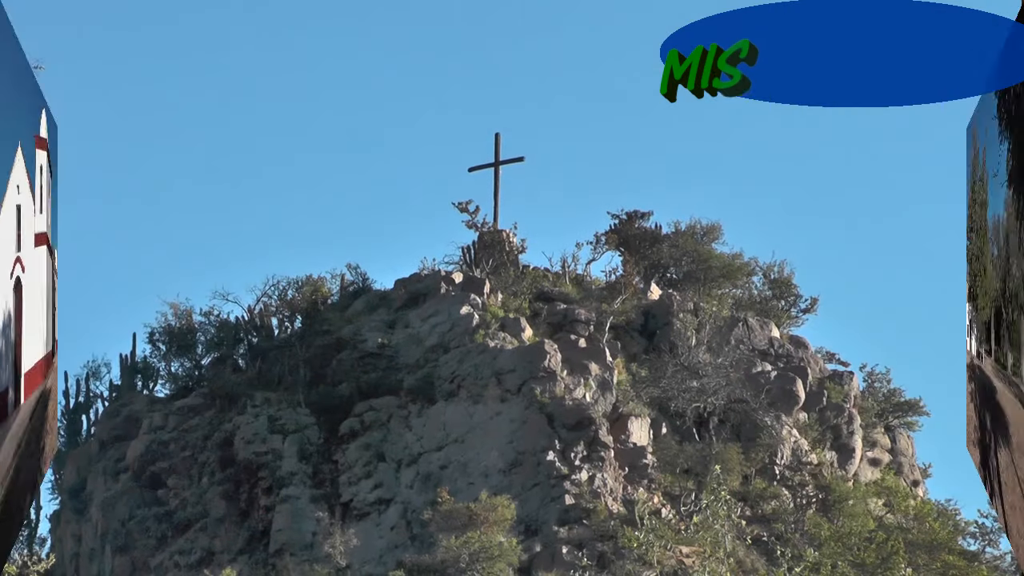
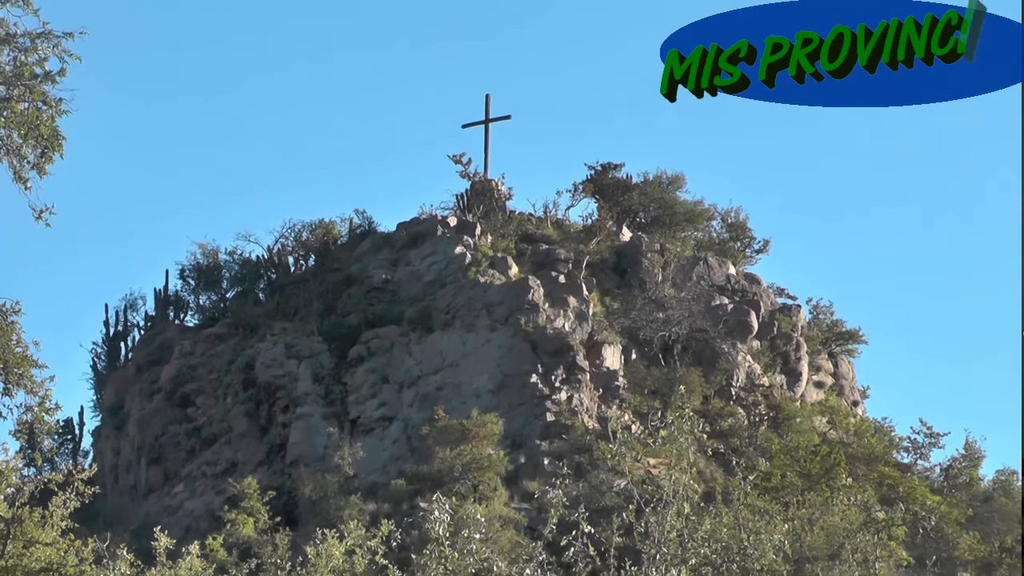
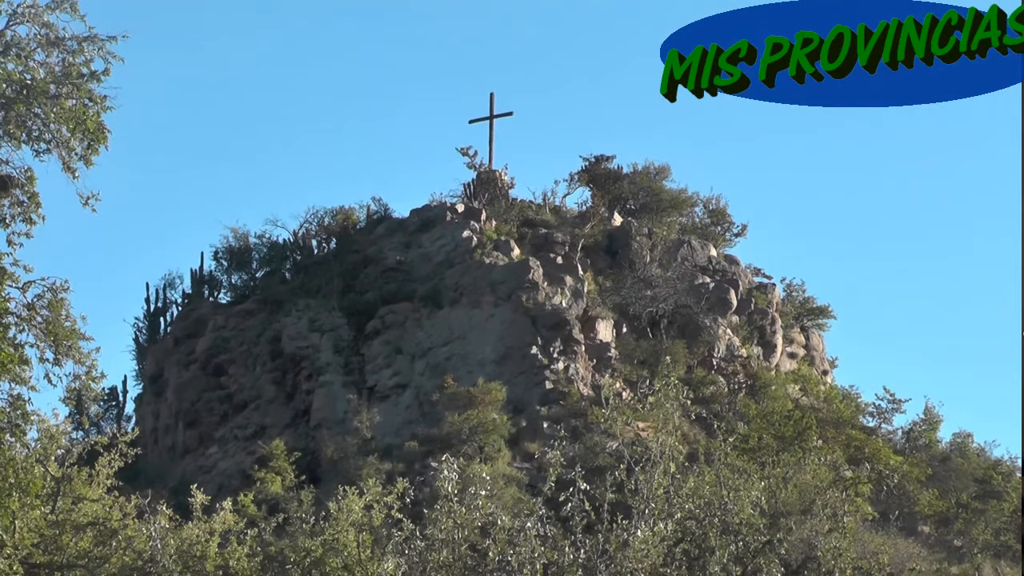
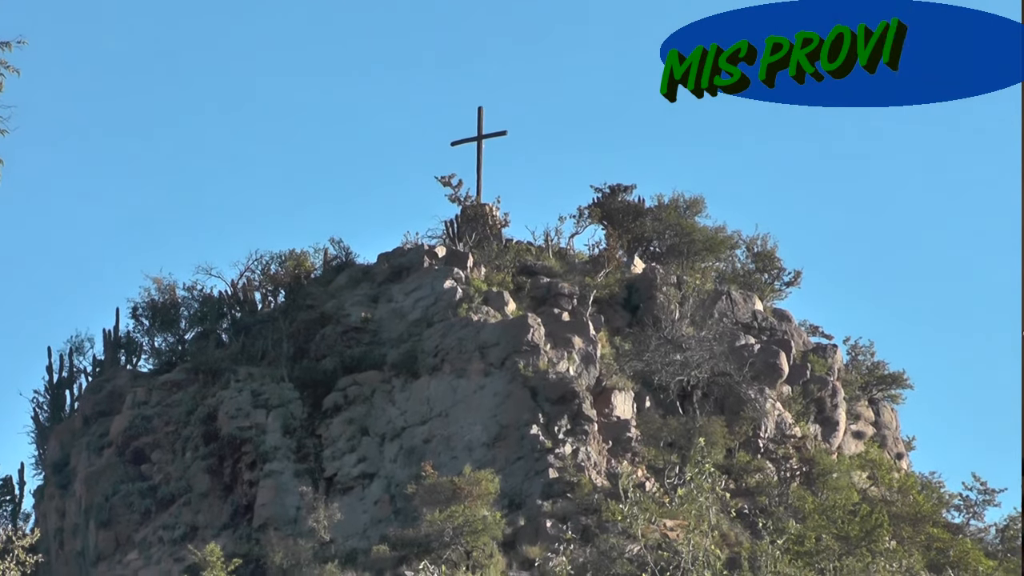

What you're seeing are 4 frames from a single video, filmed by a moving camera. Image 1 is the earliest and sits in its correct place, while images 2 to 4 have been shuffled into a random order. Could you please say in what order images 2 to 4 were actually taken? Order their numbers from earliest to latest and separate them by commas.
4, 2, 3
